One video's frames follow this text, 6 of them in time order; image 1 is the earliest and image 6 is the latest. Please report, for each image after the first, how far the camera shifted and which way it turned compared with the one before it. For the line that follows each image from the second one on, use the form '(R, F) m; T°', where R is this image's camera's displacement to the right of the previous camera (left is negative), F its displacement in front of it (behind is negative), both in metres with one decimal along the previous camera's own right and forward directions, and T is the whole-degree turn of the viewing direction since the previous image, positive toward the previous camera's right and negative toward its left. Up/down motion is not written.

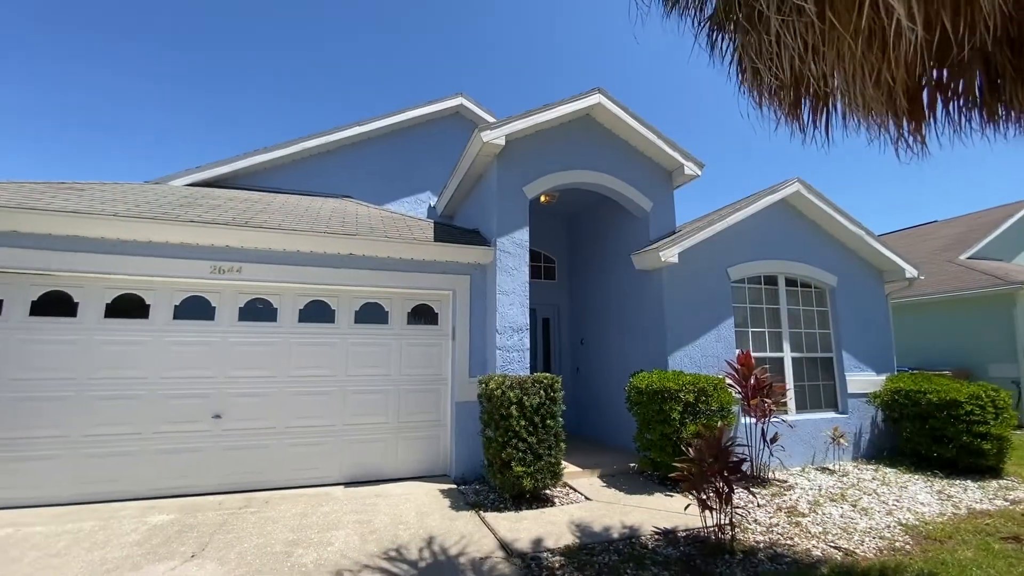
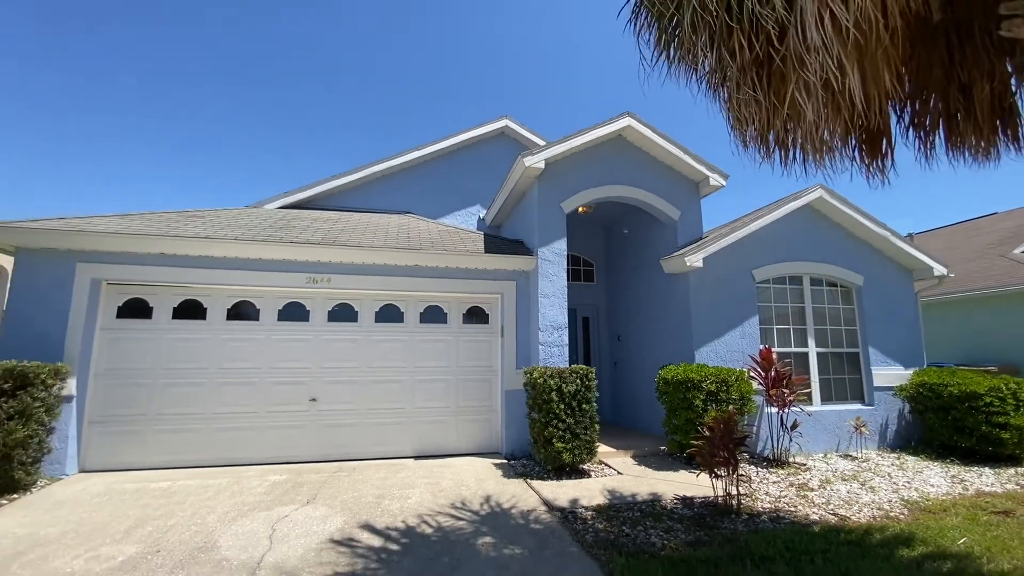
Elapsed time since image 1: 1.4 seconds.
(+0.1, -1.1) m; -5°
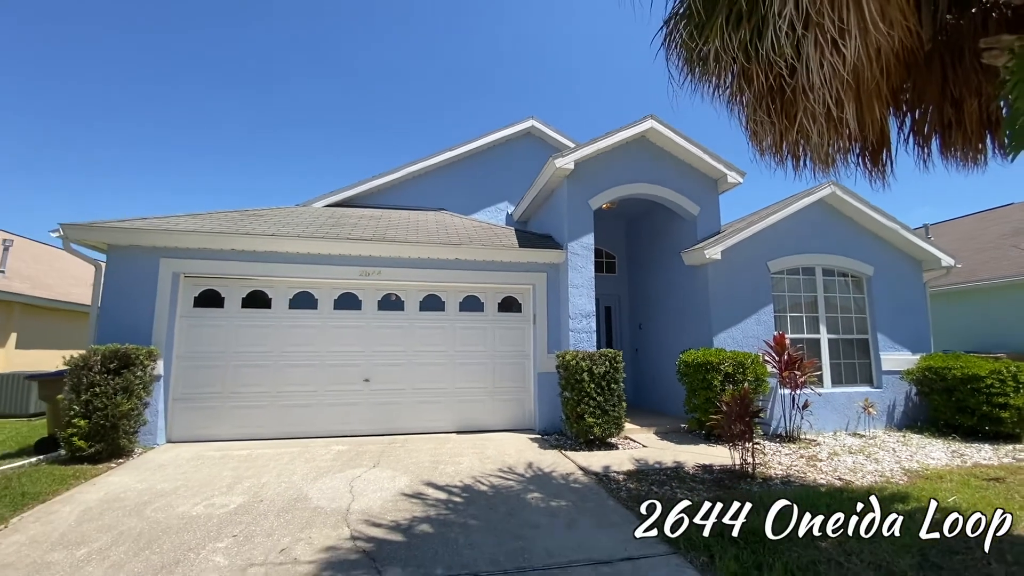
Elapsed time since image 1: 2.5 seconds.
(-0.4, -0.8) m; -1°
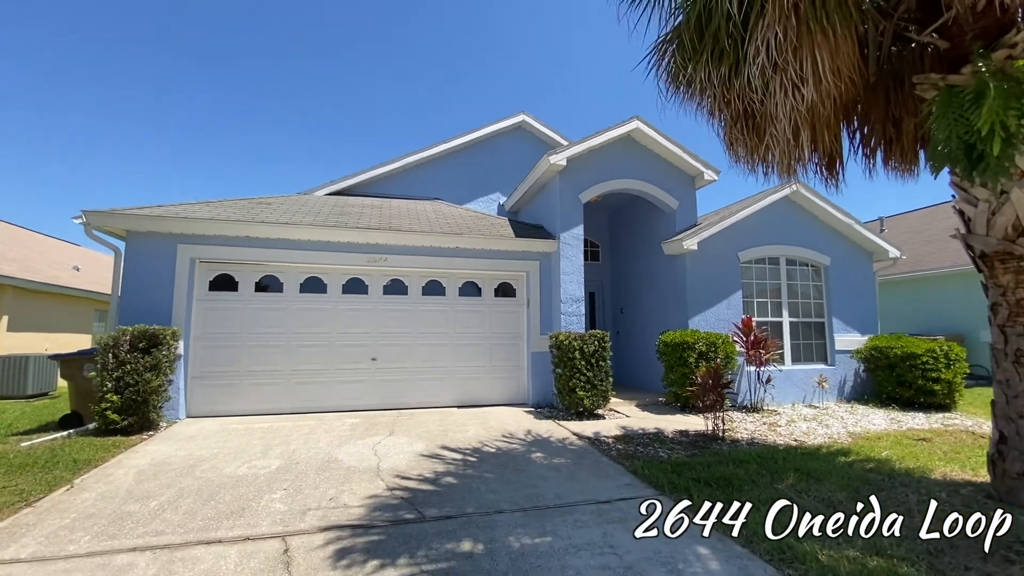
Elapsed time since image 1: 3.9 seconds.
(-0.5, -0.8) m; +3°
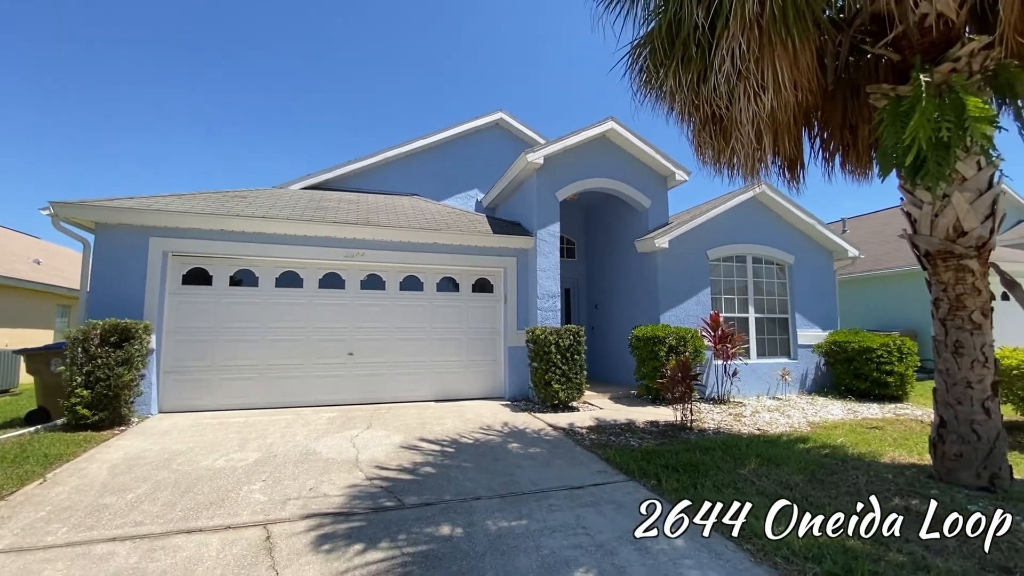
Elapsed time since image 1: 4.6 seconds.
(0.0, -0.2) m; +3°
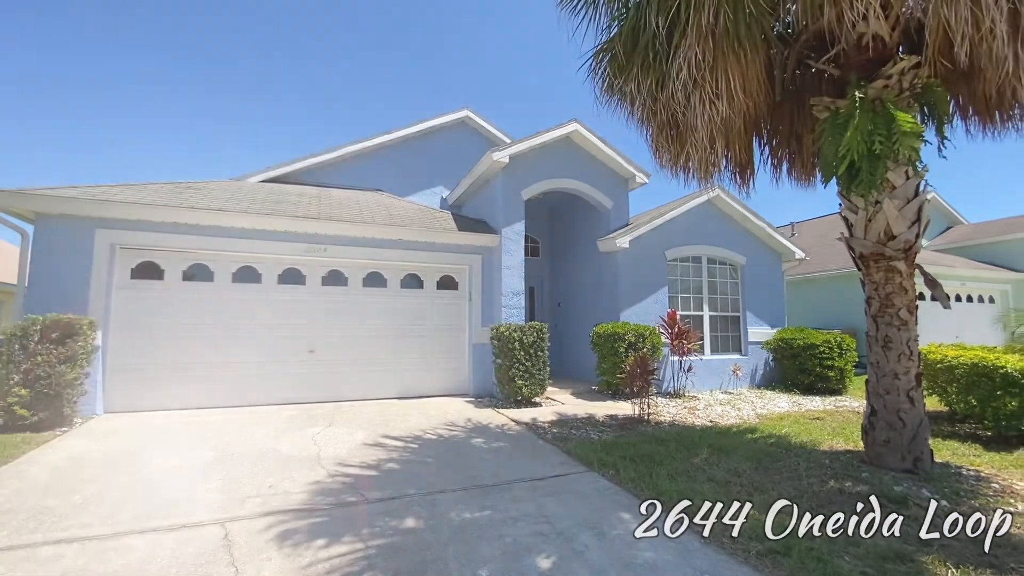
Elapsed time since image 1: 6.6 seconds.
(0.0, -0.1) m; +4°
